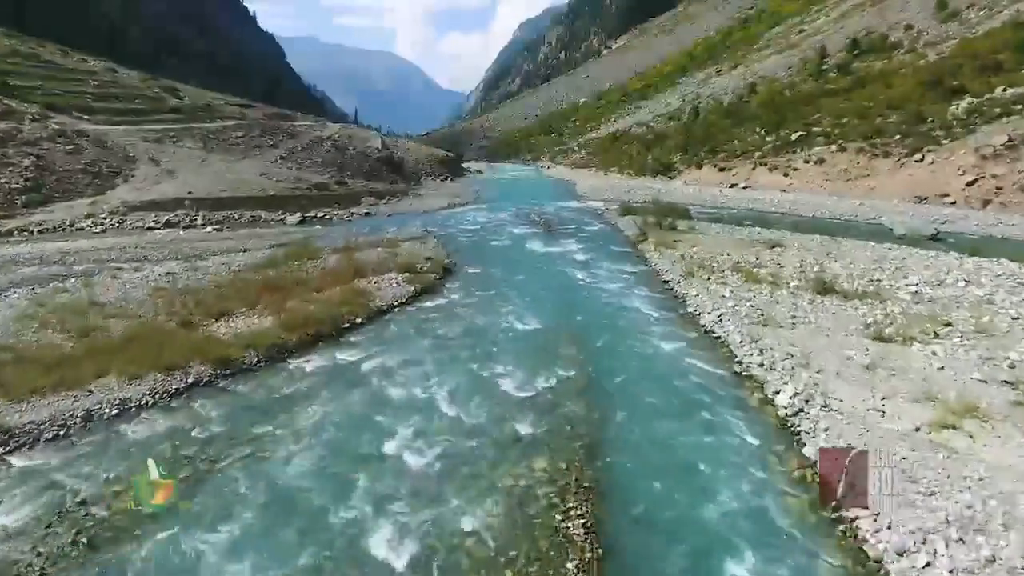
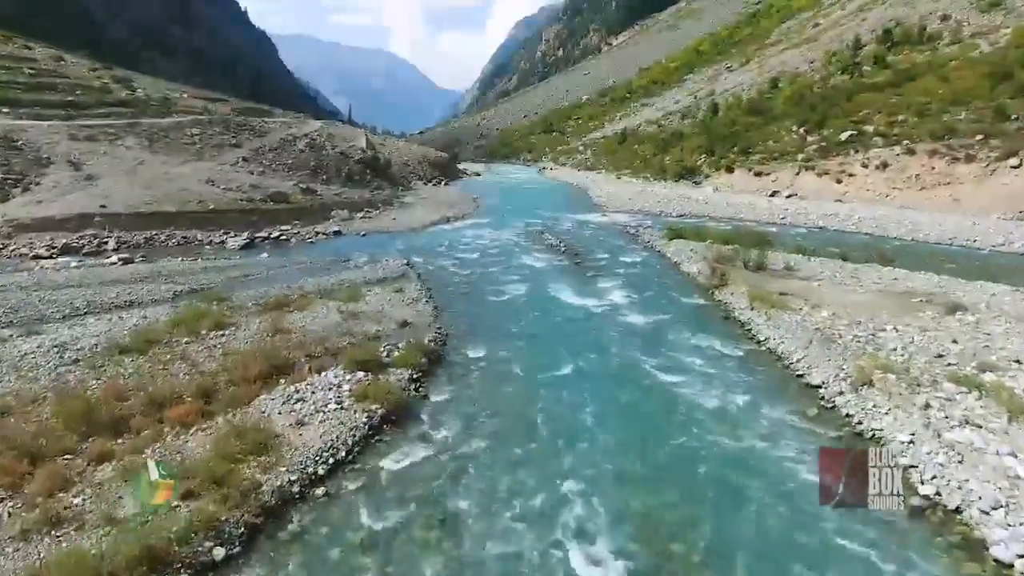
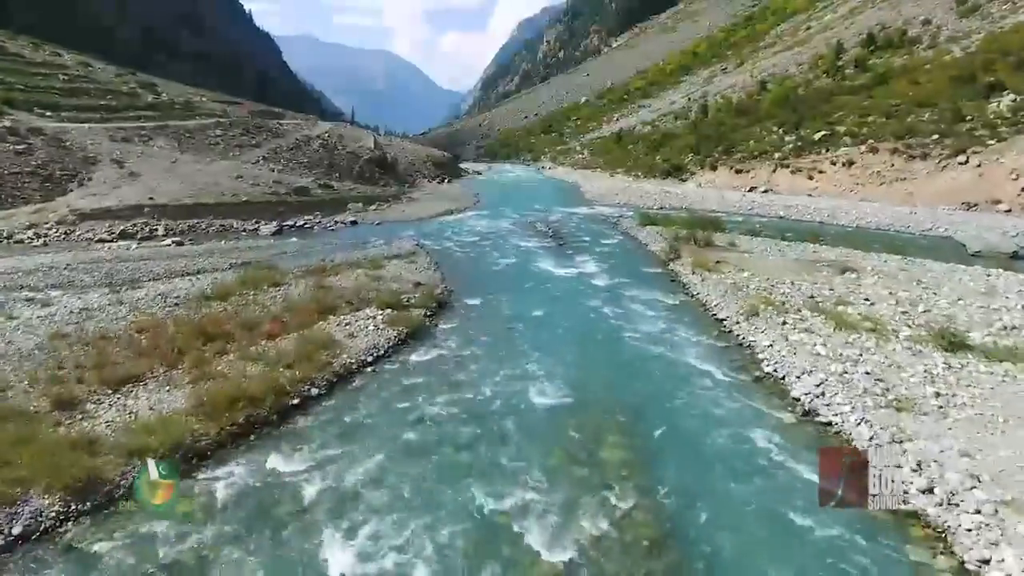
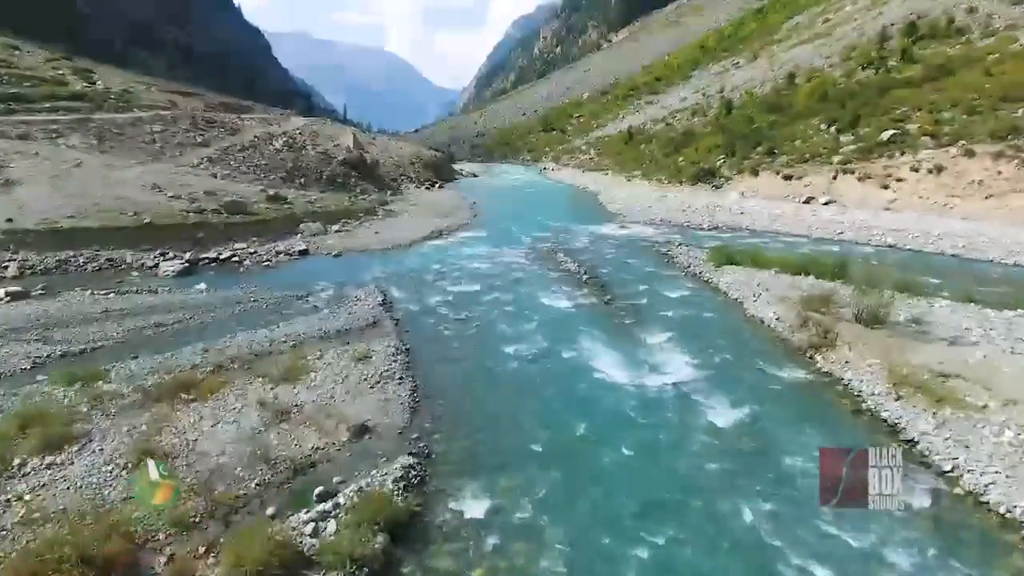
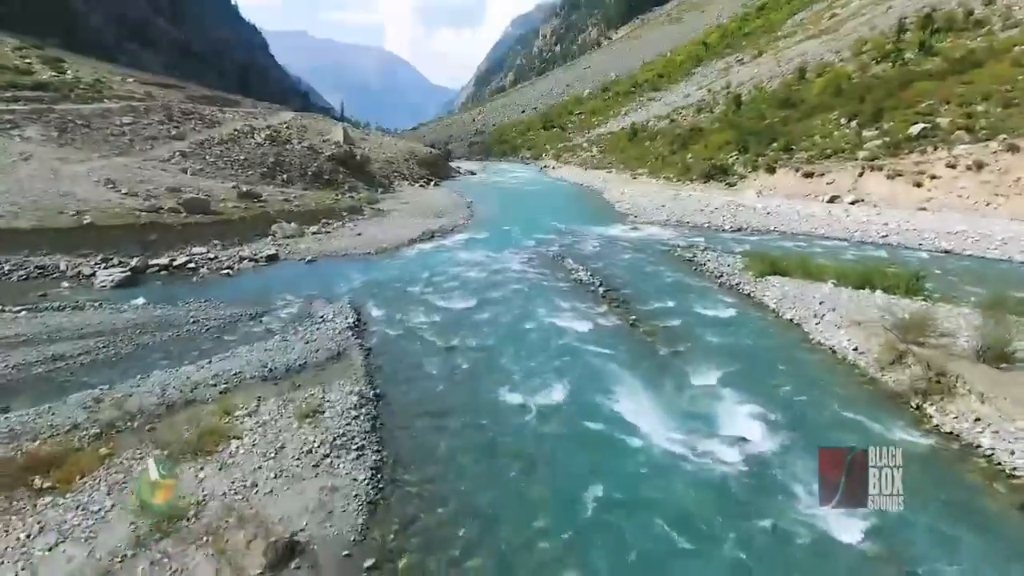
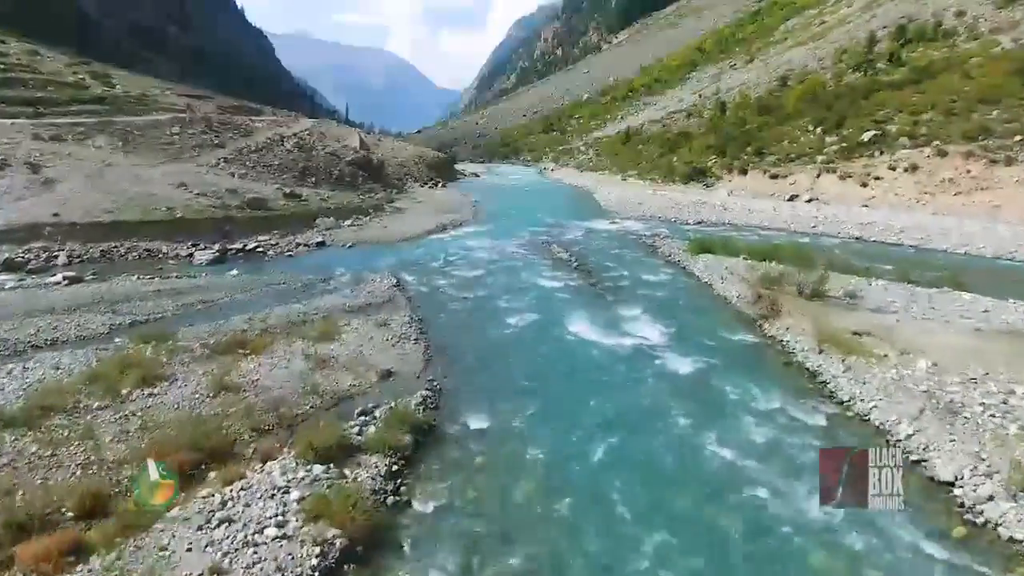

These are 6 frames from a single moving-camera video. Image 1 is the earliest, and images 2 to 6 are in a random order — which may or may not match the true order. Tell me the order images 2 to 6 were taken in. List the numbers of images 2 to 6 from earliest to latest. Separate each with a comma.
3, 2, 6, 4, 5
